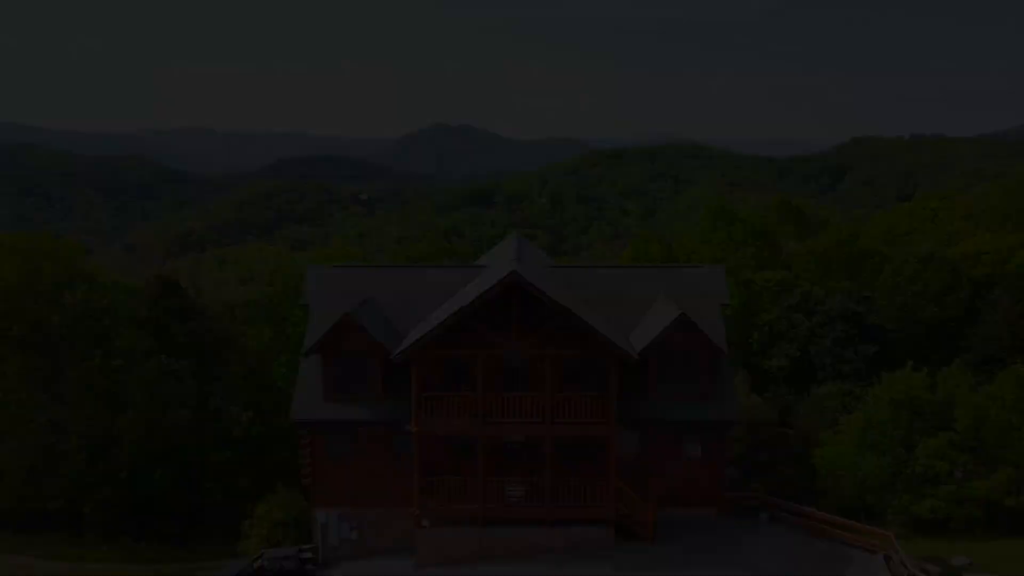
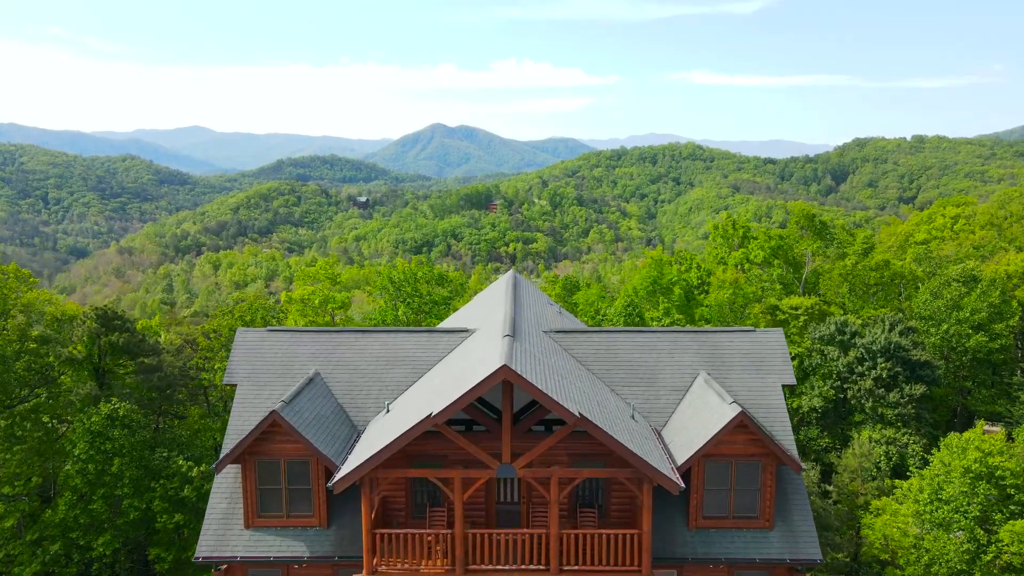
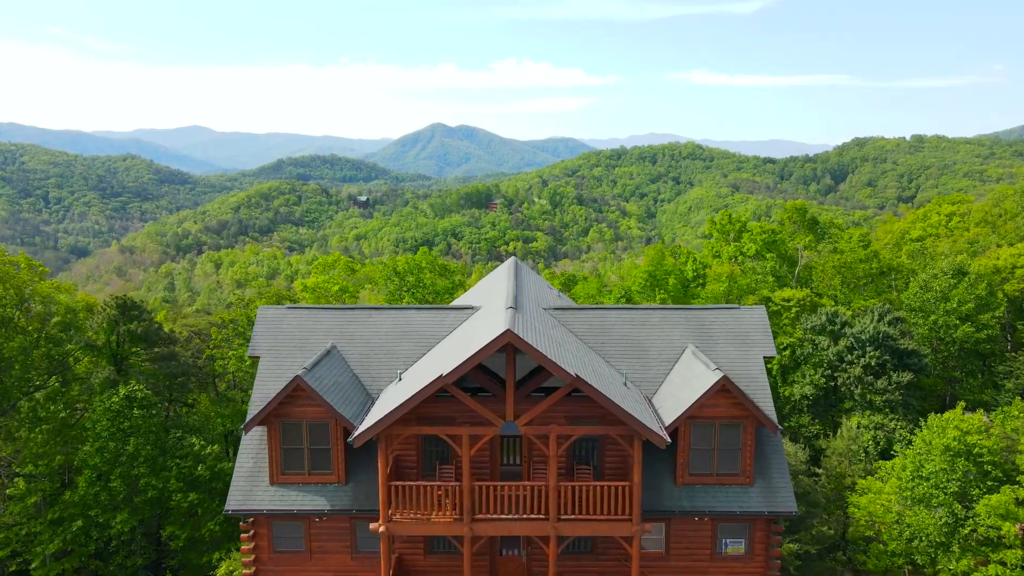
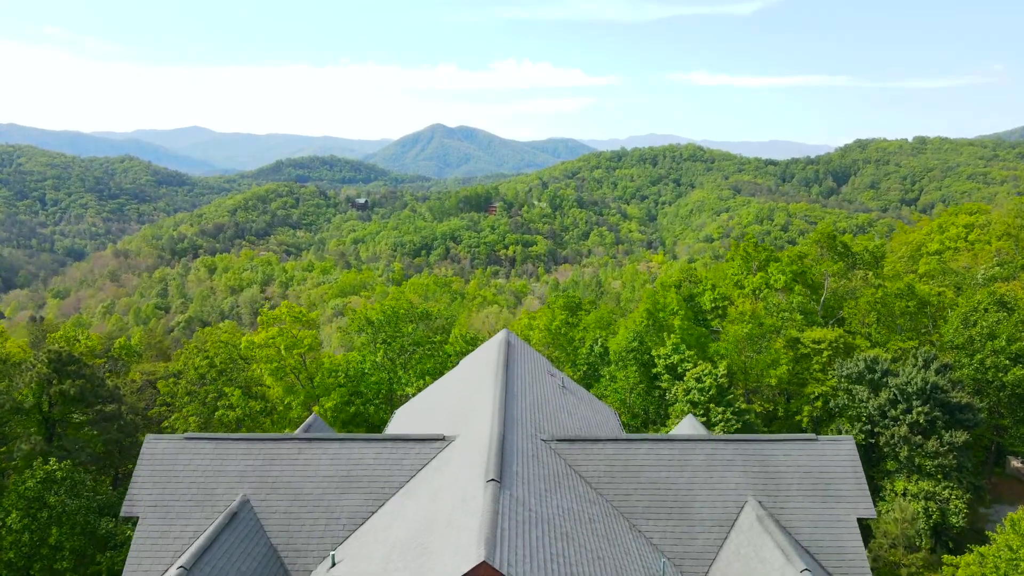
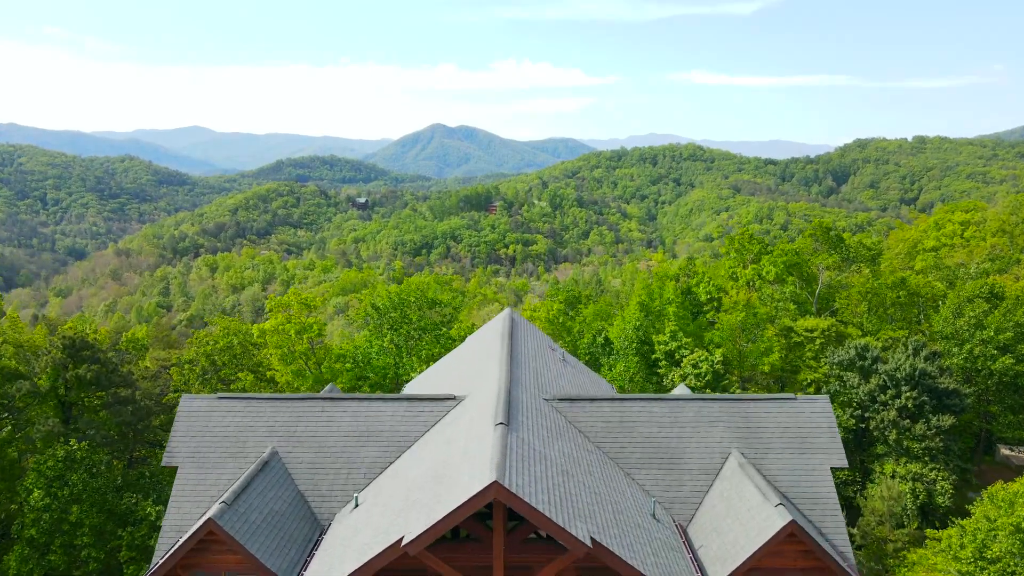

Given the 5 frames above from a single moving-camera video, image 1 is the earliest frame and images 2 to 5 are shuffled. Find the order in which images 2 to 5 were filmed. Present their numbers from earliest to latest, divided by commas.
3, 2, 5, 4
